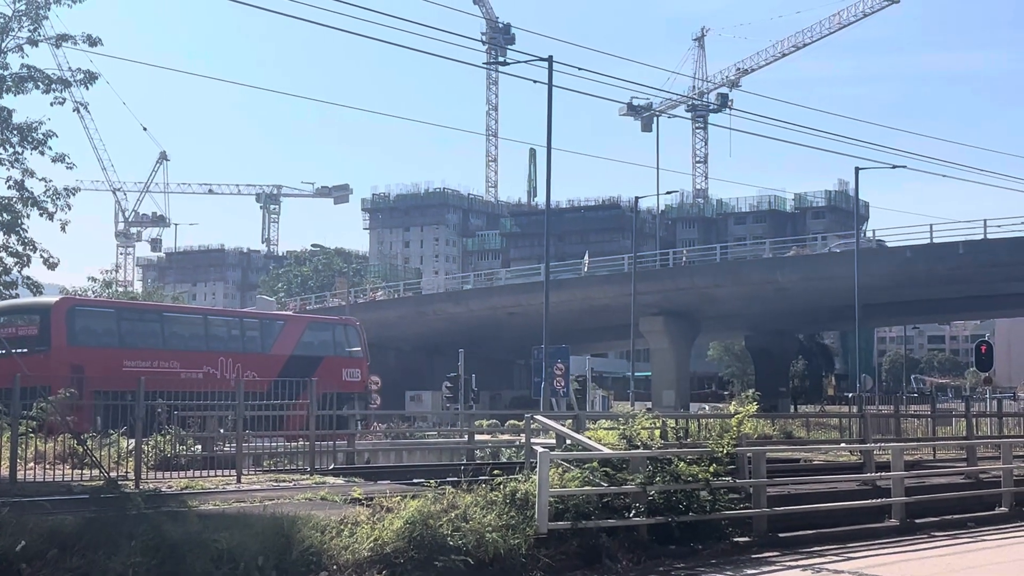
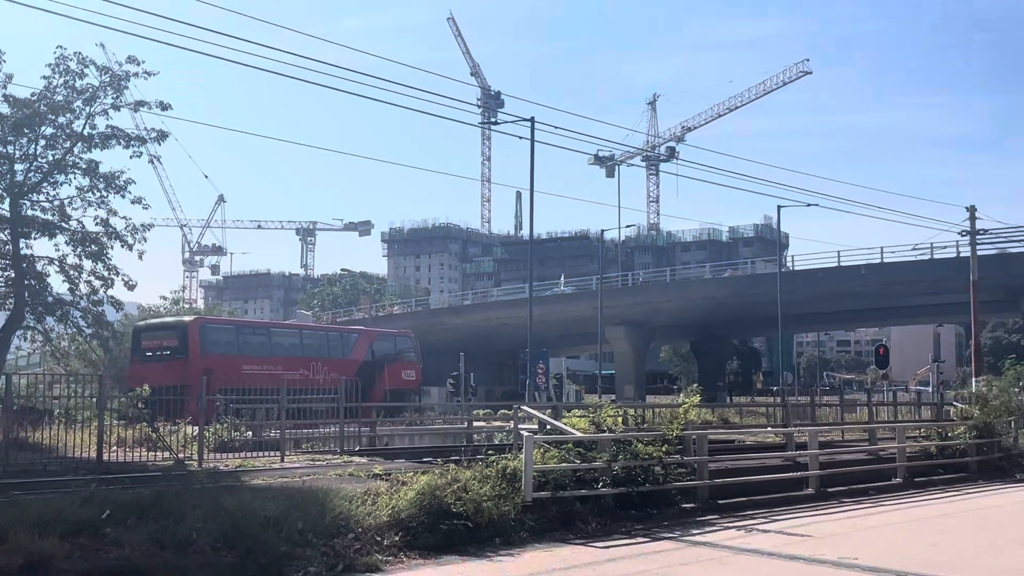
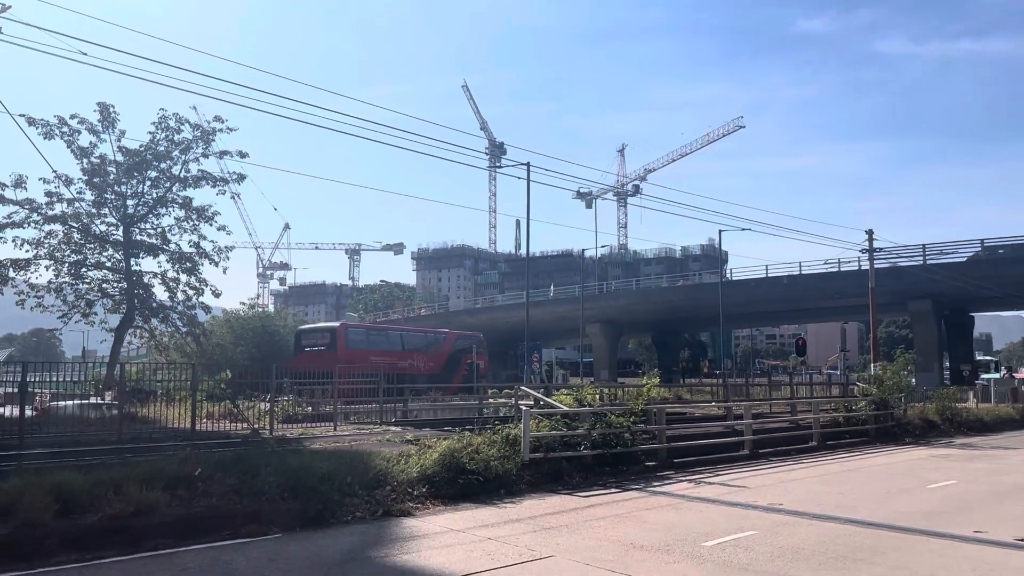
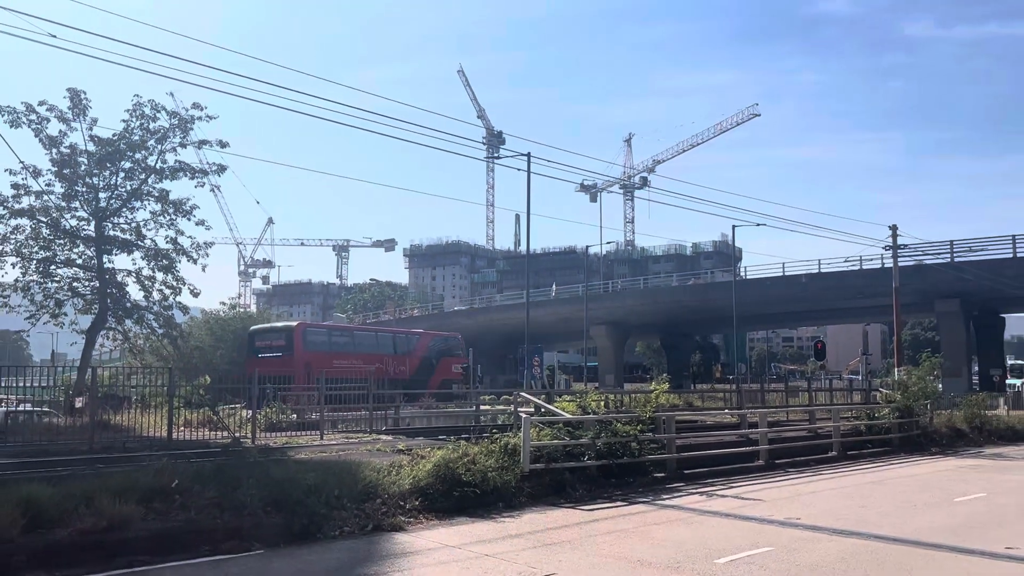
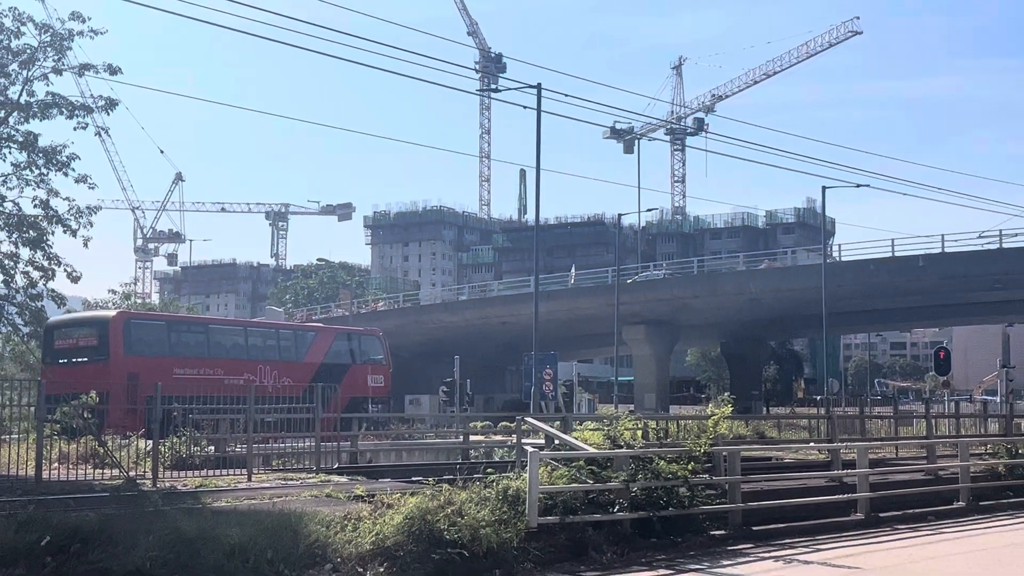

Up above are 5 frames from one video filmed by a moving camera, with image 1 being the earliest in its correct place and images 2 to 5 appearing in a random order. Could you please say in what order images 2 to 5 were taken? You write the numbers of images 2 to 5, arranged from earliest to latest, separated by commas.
5, 2, 4, 3
